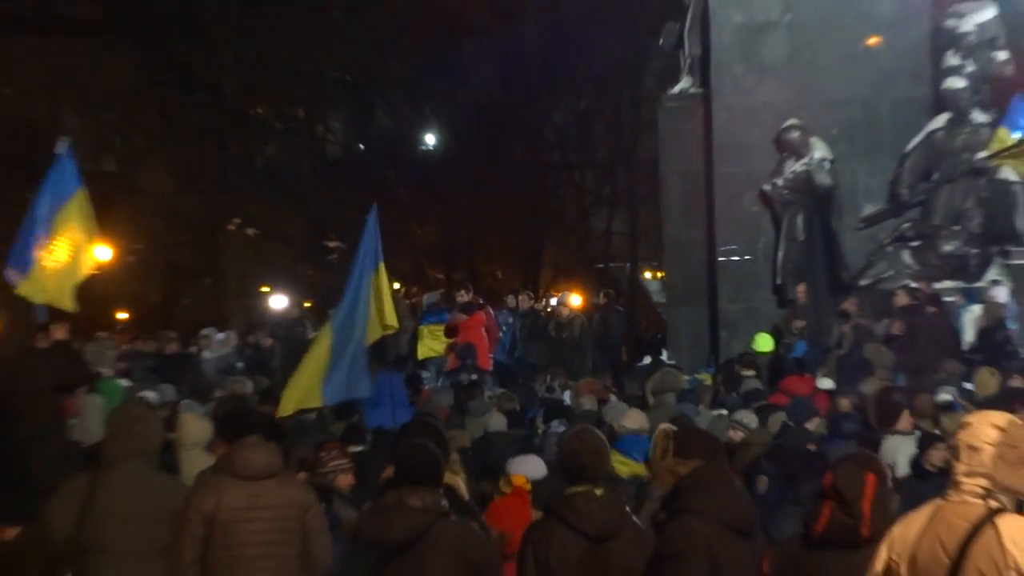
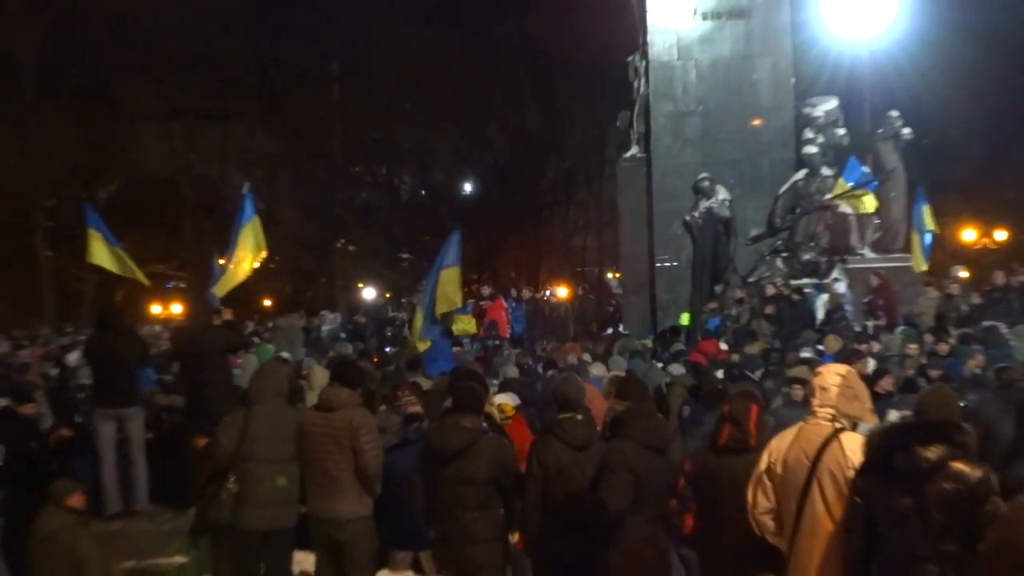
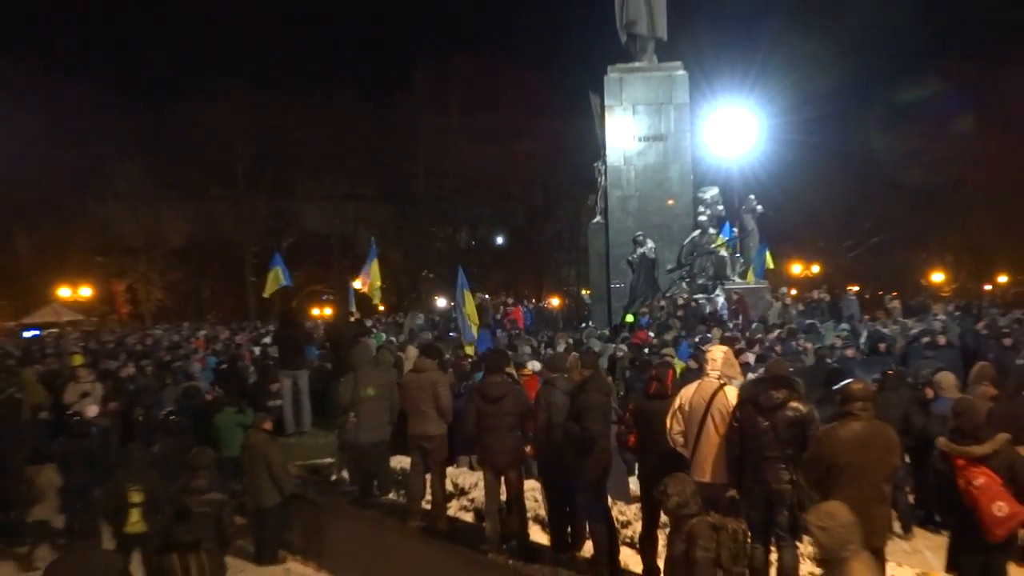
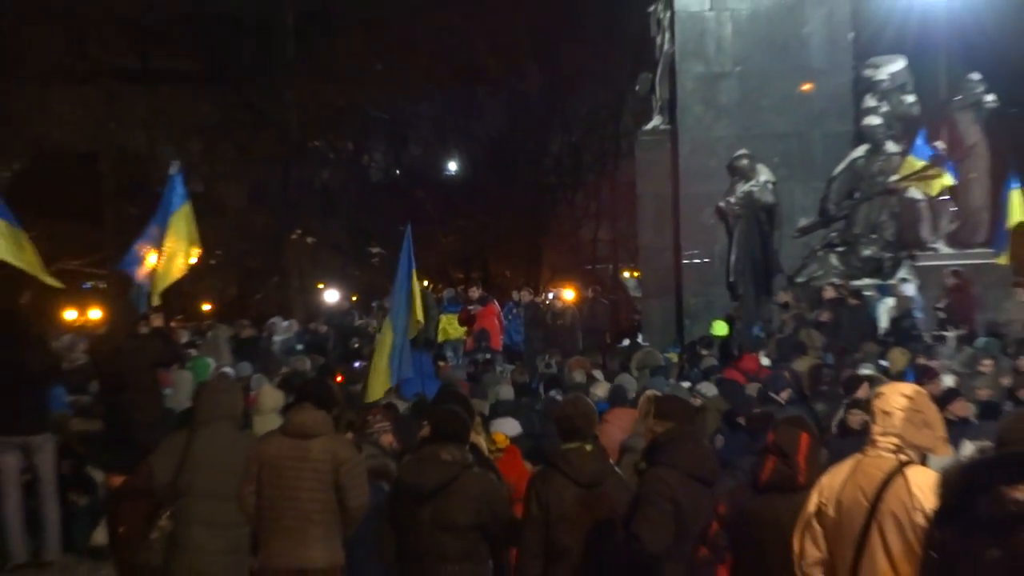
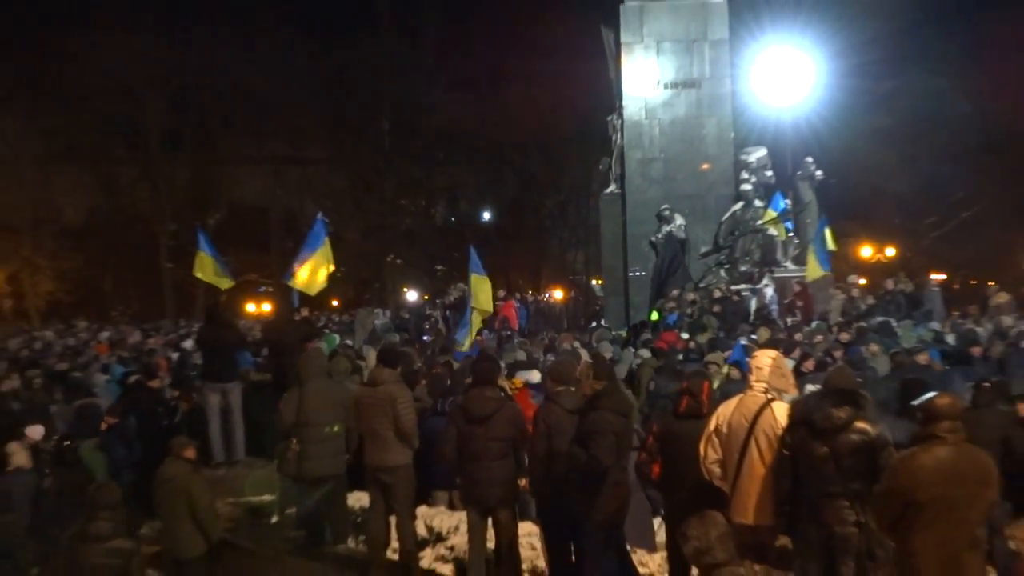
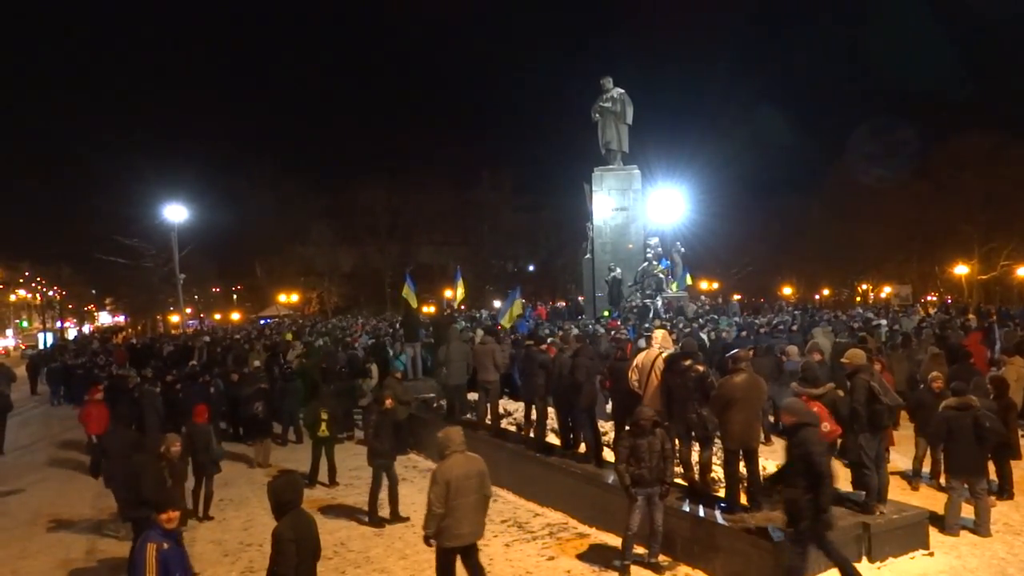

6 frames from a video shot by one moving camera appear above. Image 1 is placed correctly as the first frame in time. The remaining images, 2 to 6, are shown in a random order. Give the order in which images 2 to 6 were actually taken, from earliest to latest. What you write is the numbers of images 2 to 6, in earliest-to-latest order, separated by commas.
4, 2, 5, 3, 6
